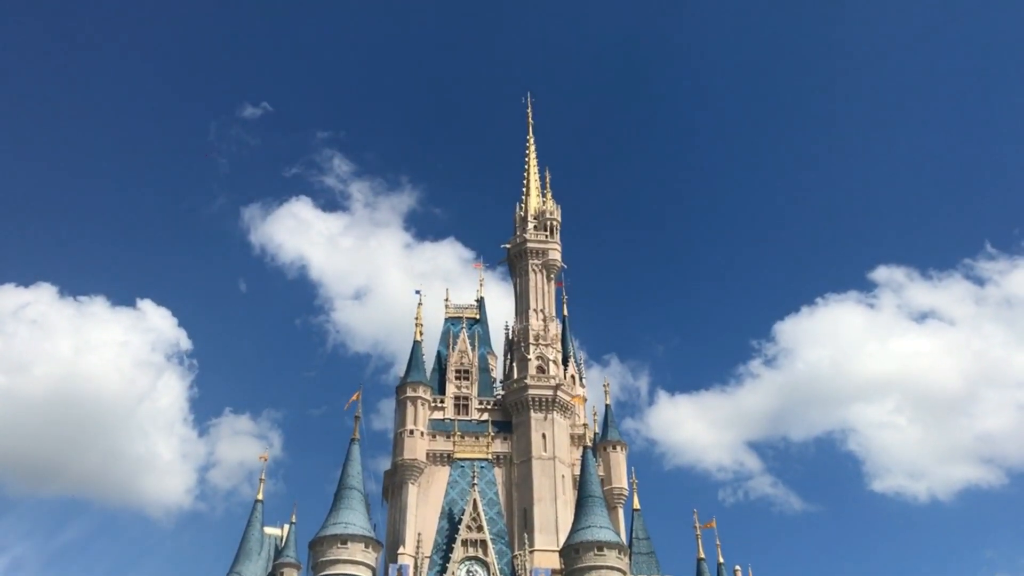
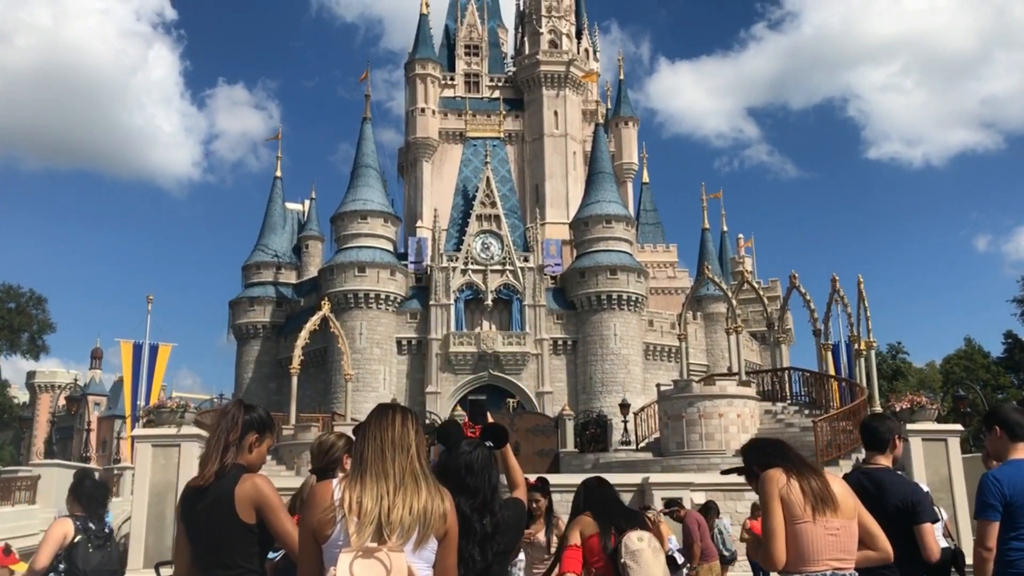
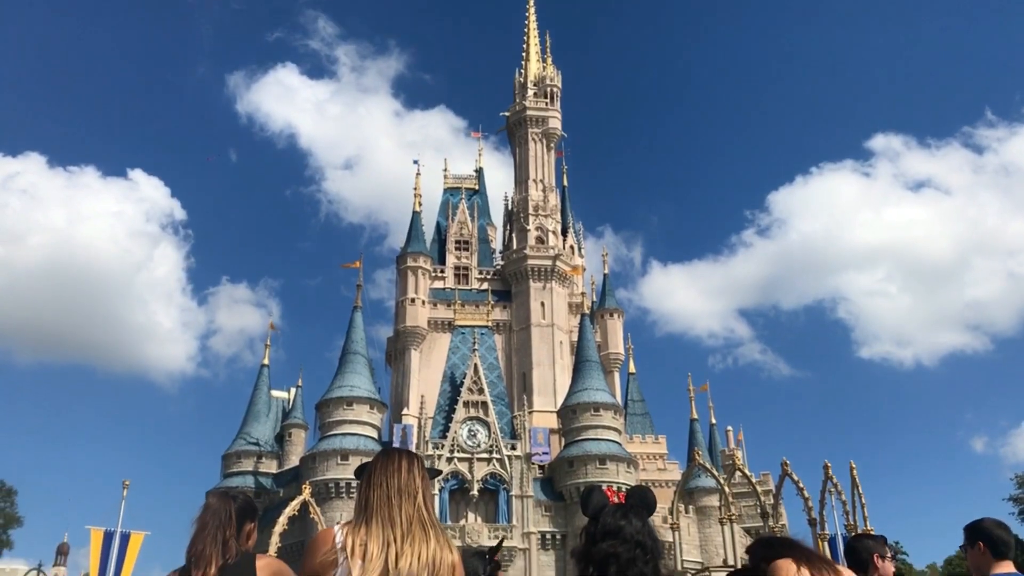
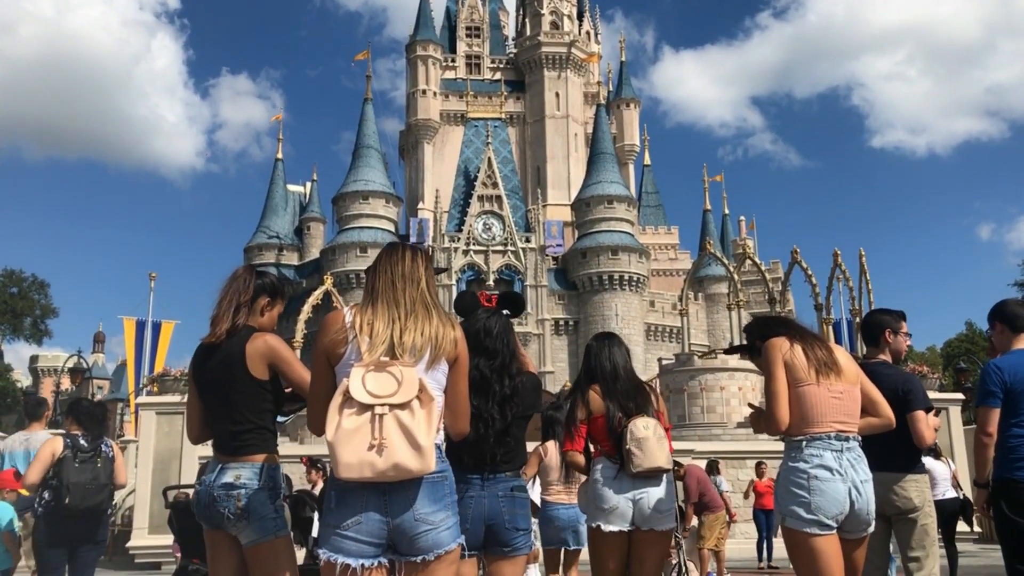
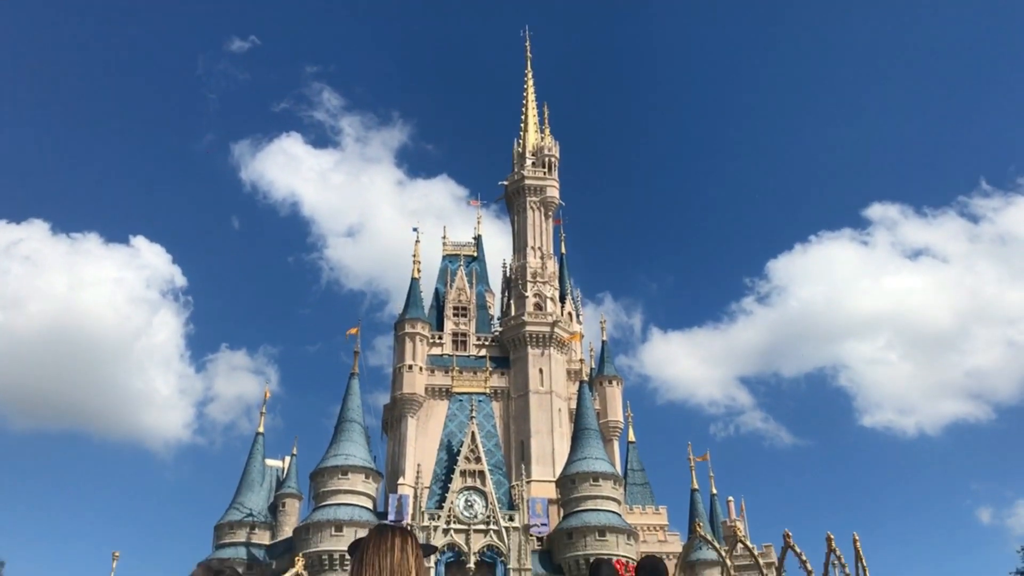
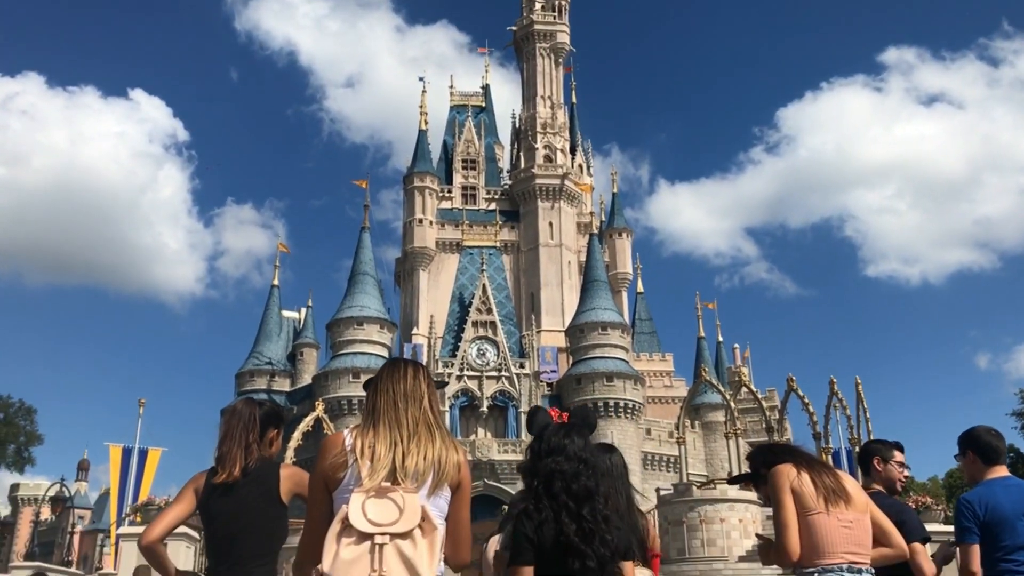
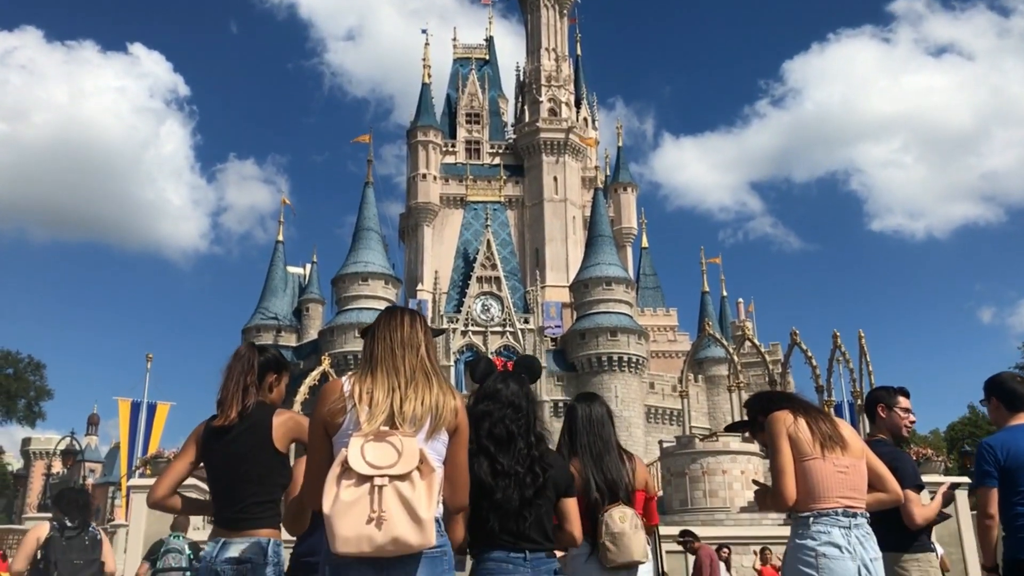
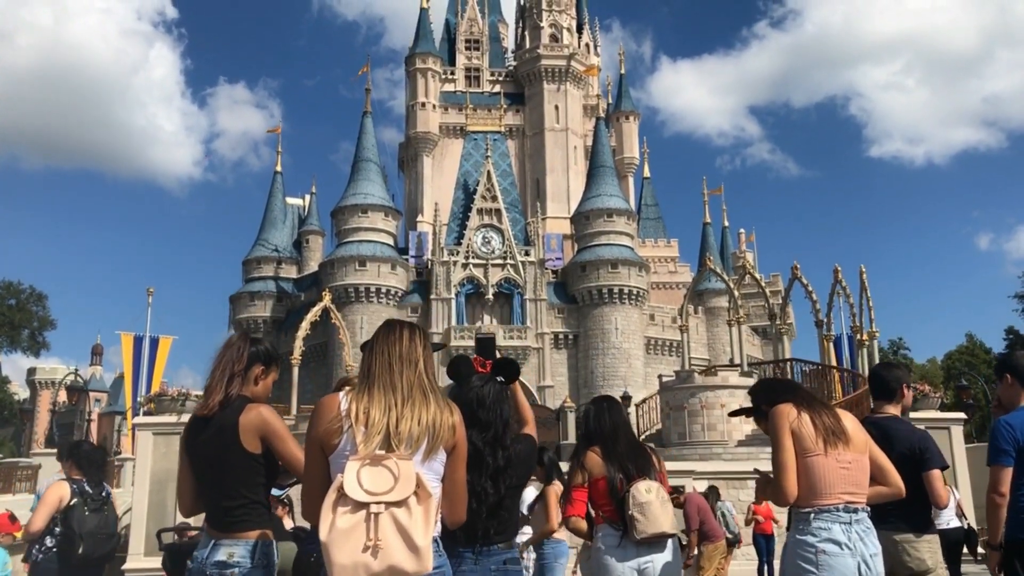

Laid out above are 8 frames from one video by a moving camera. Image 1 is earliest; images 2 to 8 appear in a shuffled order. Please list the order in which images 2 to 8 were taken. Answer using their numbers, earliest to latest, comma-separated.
5, 3, 6, 7, 4, 8, 2
